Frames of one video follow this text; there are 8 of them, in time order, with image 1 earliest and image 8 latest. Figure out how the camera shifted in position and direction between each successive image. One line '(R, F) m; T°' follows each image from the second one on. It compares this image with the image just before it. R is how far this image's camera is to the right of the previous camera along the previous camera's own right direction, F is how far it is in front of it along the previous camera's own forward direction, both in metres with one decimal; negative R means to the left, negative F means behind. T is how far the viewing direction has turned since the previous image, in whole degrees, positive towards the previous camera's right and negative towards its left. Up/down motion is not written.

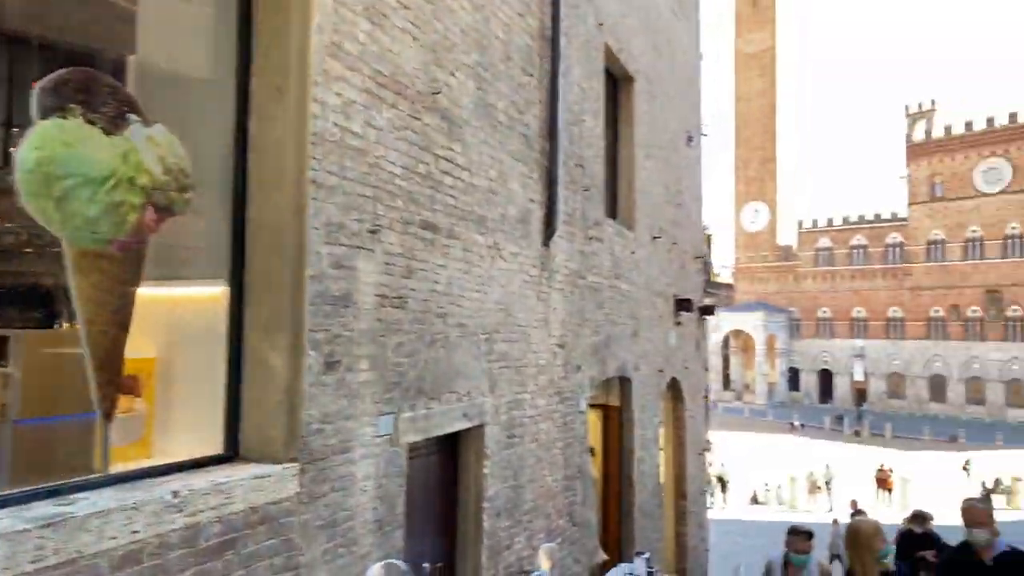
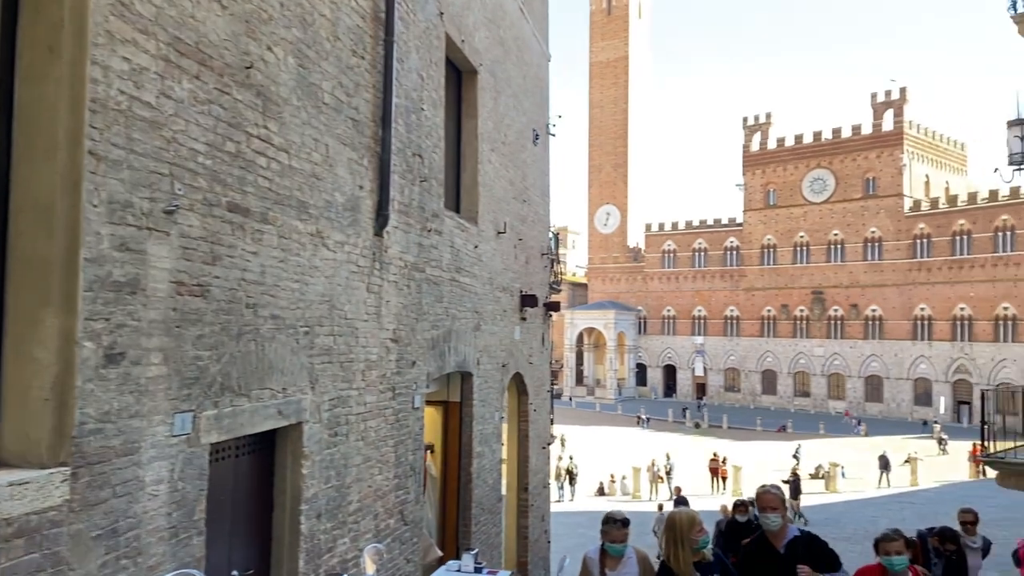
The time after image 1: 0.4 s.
(+0.1, +0.4) m; +11°
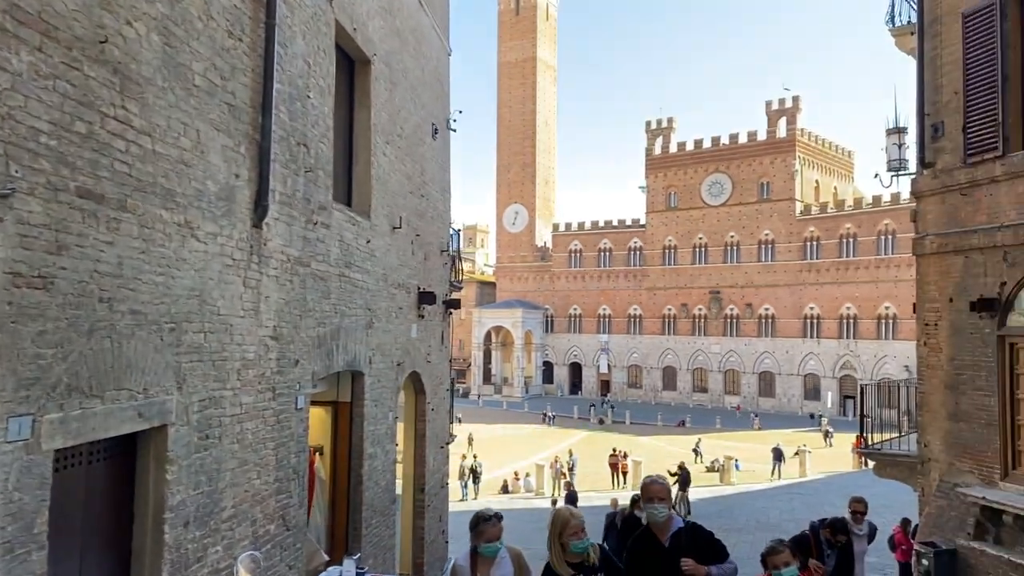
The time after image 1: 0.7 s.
(+0.2, +0.1) m; +7°
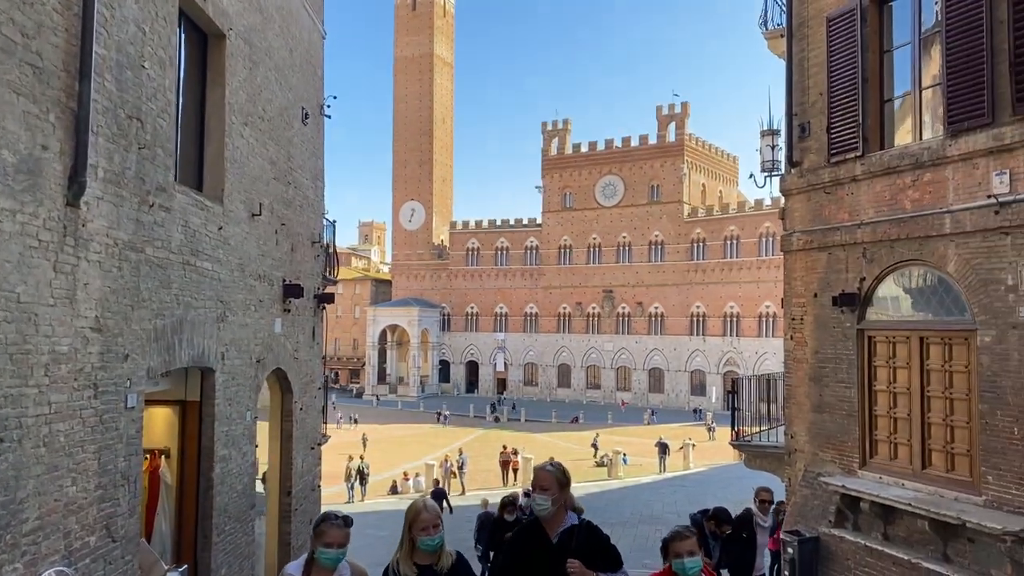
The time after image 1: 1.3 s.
(+0.3, +0.3) m; +8°
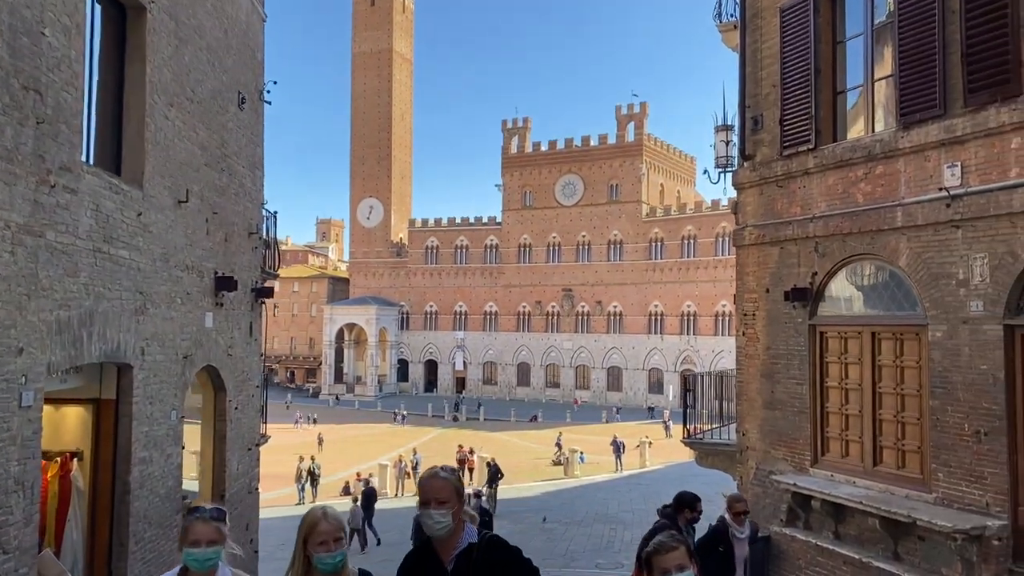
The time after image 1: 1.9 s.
(+0.2, +0.3) m; +3°
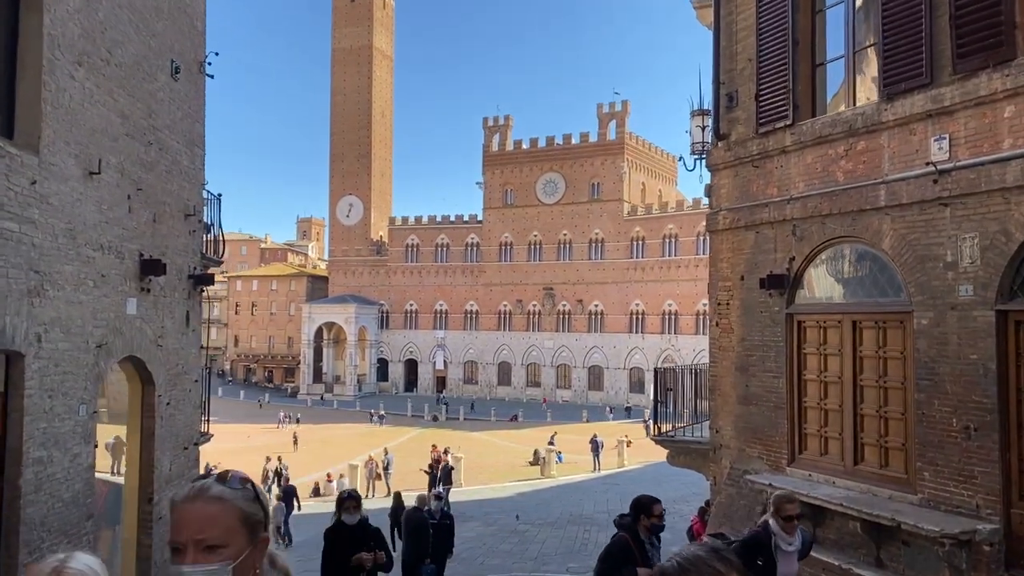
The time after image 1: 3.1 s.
(+0.3, +0.6) m; +1°
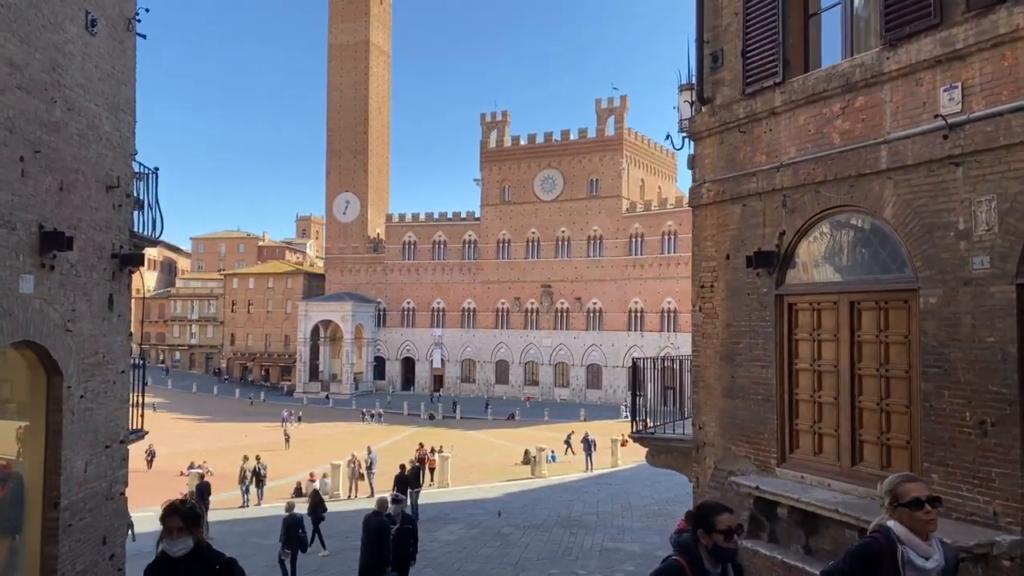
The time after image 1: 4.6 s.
(+0.4, +0.9) m; 0°
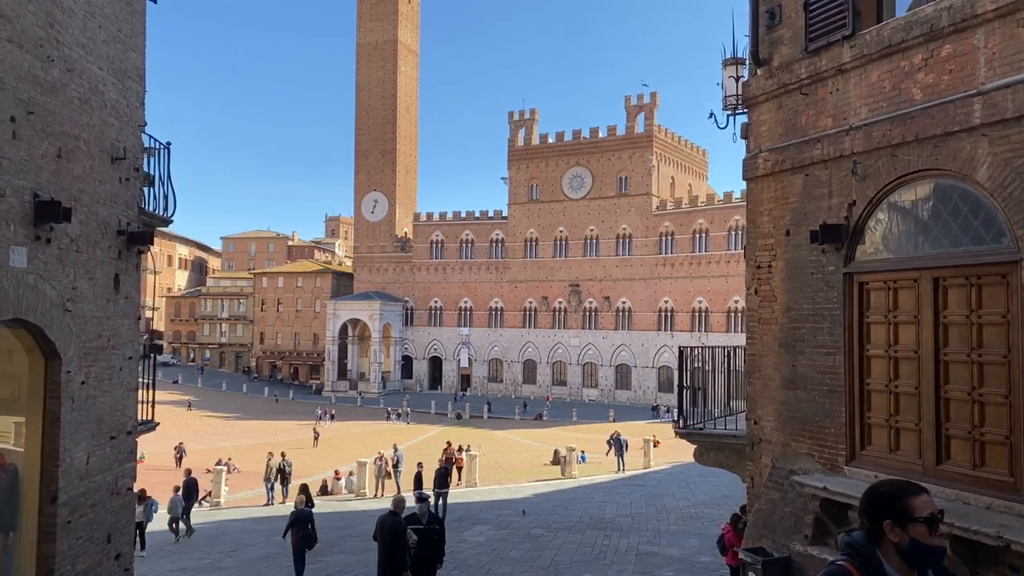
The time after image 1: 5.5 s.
(-0.1, +0.7) m; -2°
